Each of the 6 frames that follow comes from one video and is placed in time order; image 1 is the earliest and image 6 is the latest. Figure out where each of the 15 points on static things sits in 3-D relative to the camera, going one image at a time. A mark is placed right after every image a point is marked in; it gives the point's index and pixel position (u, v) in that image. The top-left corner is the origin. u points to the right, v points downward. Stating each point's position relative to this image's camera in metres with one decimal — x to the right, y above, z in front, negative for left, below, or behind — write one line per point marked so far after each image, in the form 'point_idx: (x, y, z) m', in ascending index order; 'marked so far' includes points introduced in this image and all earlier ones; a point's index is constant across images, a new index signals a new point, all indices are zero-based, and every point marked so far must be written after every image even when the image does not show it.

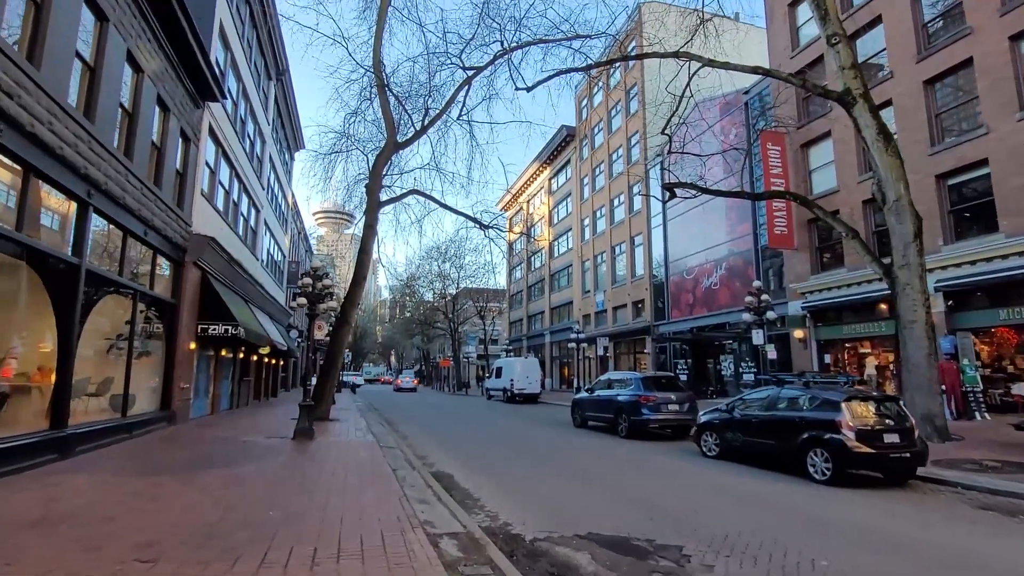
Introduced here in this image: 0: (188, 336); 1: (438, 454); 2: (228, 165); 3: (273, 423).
0: (-8.4, -1.2, +15.2) m
1: (-1.5, -3.4, +11.9) m
2: (-9.2, +4.0, +18.9) m
3: (-6.5, -3.7, +15.7) m
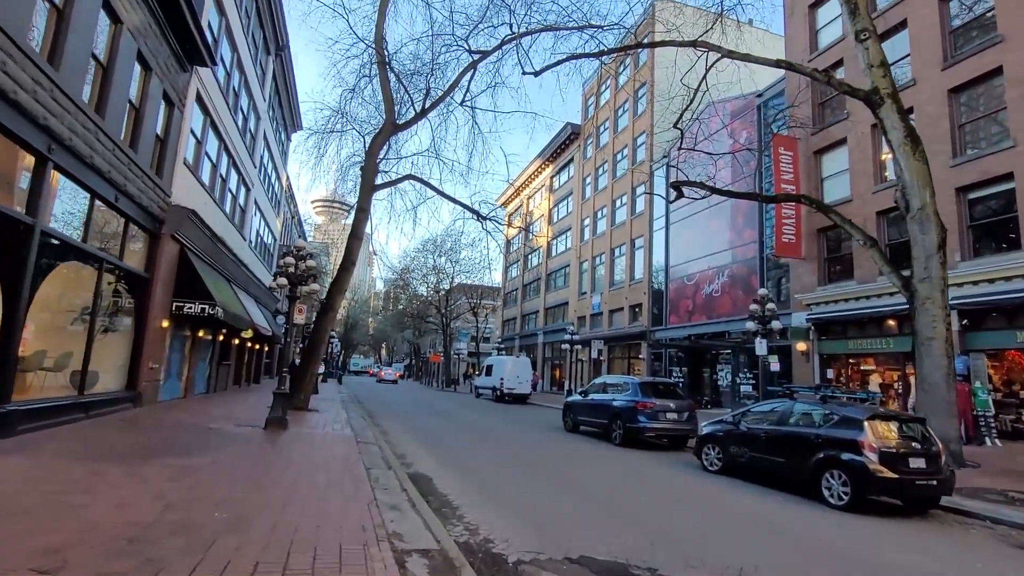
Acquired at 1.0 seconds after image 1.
0: (-8.6, -0.6, +14.3) m
1: (-1.8, -3.2, +11.1) m
2: (-9.1, +4.6, +18.0) m
3: (-6.8, -3.1, +14.9) m
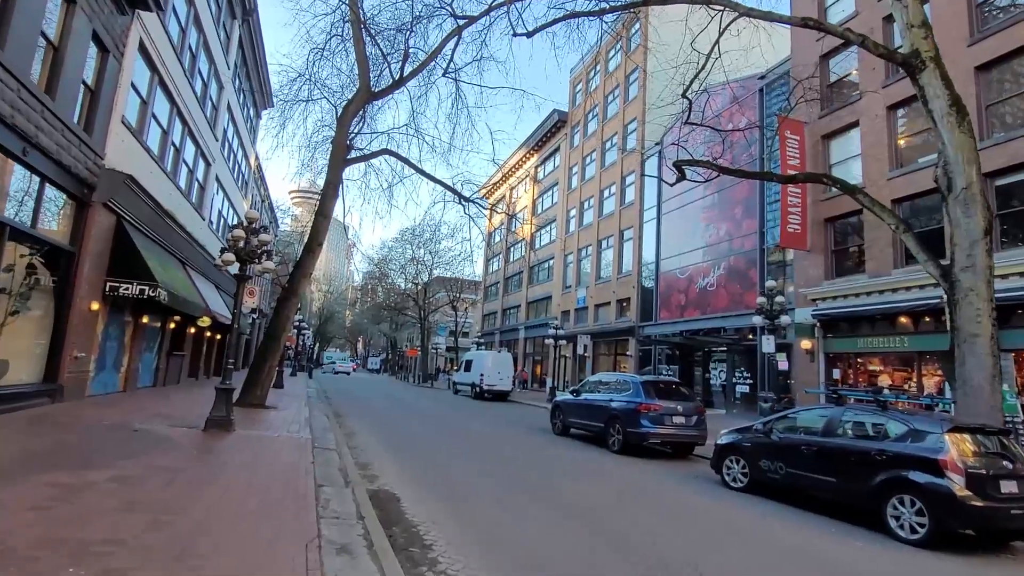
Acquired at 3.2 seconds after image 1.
0: (-8.9, -0.1, +12.4) m
1: (-2.1, -2.8, +9.5) m
2: (-9.5, +5.2, +16.0) m
3: (-7.2, -2.7, +13.0) m
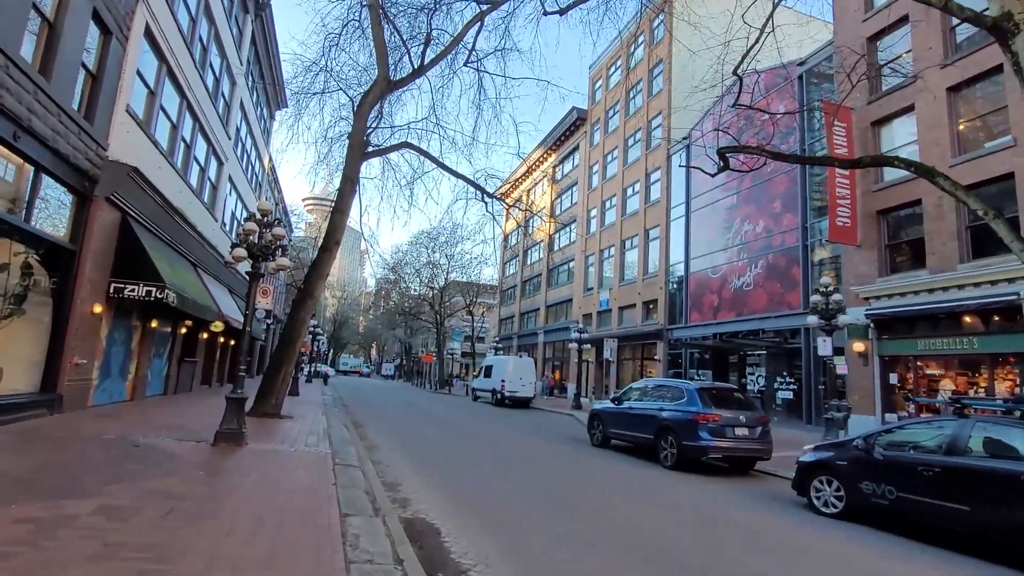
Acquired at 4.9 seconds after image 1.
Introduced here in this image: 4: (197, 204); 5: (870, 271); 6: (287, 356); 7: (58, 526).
0: (-8.2, -0.1, +11.5) m
1: (-1.4, -2.8, +8.4) m
2: (-8.7, +5.1, +15.2) m
3: (-6.4, -2.7, +12.0) m
4: (-9.7, +2.6, +18.0) m
5: (+10.3, +0.5, +16.8) m
6: (-5.5, -1.7, +14.3) m
7: (-3.5, -1.8, +4.5) m
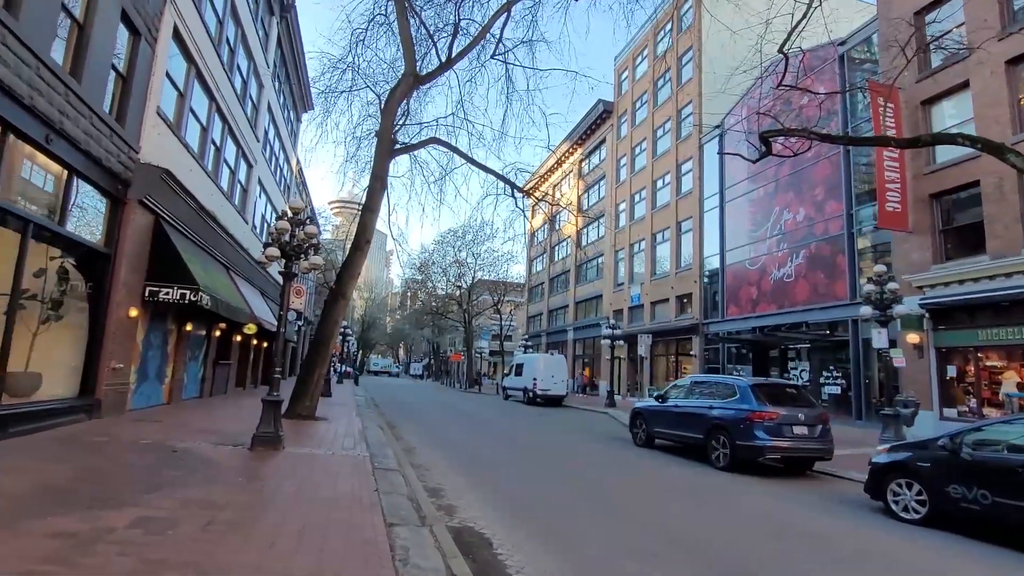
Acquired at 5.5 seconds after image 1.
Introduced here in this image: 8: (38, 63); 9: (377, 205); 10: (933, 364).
0: (-7.5, -0.2, +11.4) m
1: (-0.8, -2.7, +8.1) m
2: (-8.0, +5.0, +15.1) m
3: (-5.6, -2.7, +11.9) m
4: (-8.8, +2.5, +18.0) m
5: (+11.2, +0.8, +15.9) m
6: (-4.6, -1.7, +14.1) m
7: (-3.0, -1.8, +4.2) m
8: (-6.4, +3.1, +8.0) m
9: (-3.4, +2.1, +14.6) m
10: (+11.2, -2.0, +15.6) m
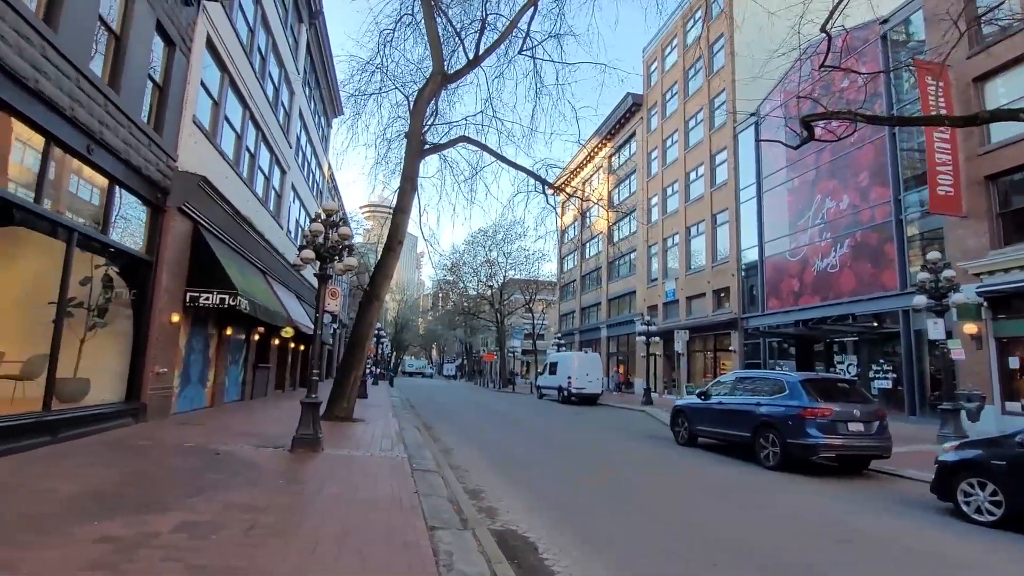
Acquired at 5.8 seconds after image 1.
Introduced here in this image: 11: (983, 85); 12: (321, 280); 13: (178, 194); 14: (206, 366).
0: (-6.8, -0.3, +11.6) m
1: (-0.2, -2.7, +7.9) m
2: (-7.2, +4.9, +15.3) m
3: (-4.8, -2.8, +12.0) m
4: (-7.8, +2.4, +18.3) m
5: (+12.1, +1.1, +15.1) m
6: (-3.8, -1.7, +14.2) m
7: (-2.7, -1.9, +4.2) m
8: (-6.0, +3.0, +8.1) m
9: (-2.6, +2.1, +14.6) m
10: (+12.1, -1.7, +14.8) m
11: (+12.6, +5.4, +15.6) m
12: (-3.5, +0.1, +10.5) m
13: (-6.5, +1.8, +11.4) m
14: (-7.5, -1.9, +14.2) m
